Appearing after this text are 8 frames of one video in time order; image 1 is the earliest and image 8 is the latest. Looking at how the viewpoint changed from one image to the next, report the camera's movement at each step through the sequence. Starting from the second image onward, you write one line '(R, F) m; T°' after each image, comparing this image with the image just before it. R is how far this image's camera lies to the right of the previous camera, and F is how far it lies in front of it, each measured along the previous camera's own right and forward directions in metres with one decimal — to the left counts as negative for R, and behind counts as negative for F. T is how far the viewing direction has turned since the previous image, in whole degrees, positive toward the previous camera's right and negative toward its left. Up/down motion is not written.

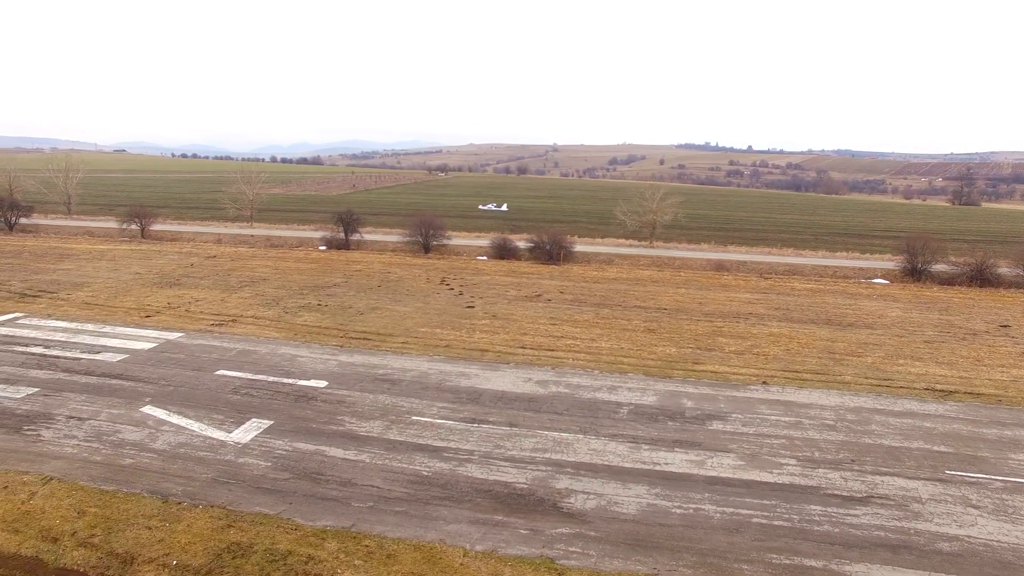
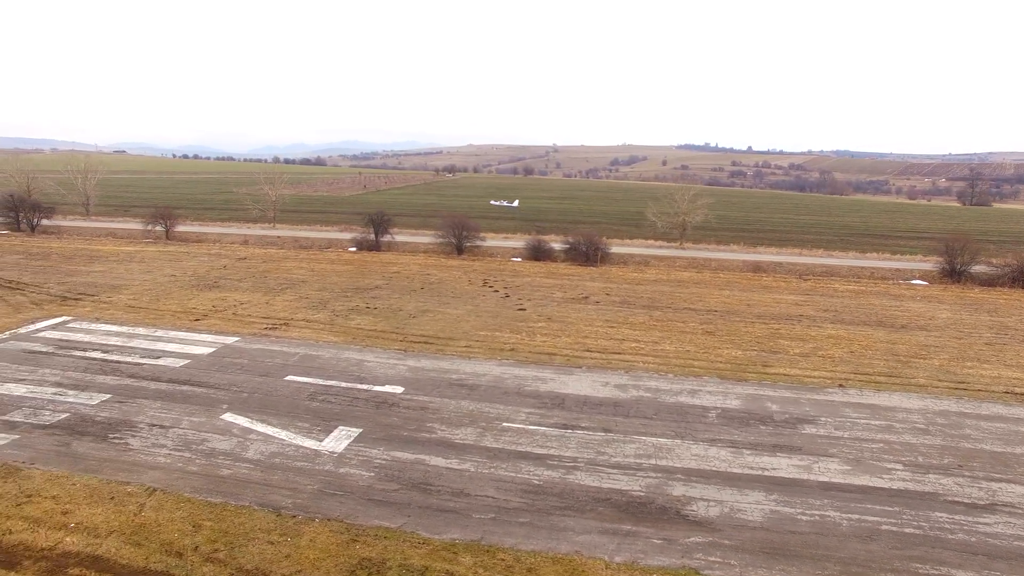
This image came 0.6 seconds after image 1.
(-1.6, +0.2) m; +1°
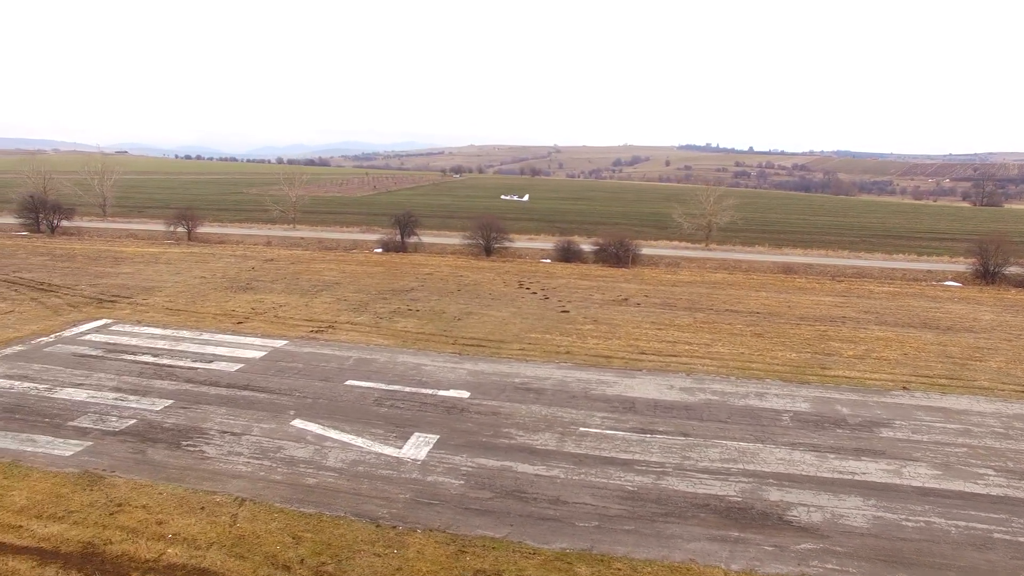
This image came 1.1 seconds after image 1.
(-1.3, +0.2) m; +1°
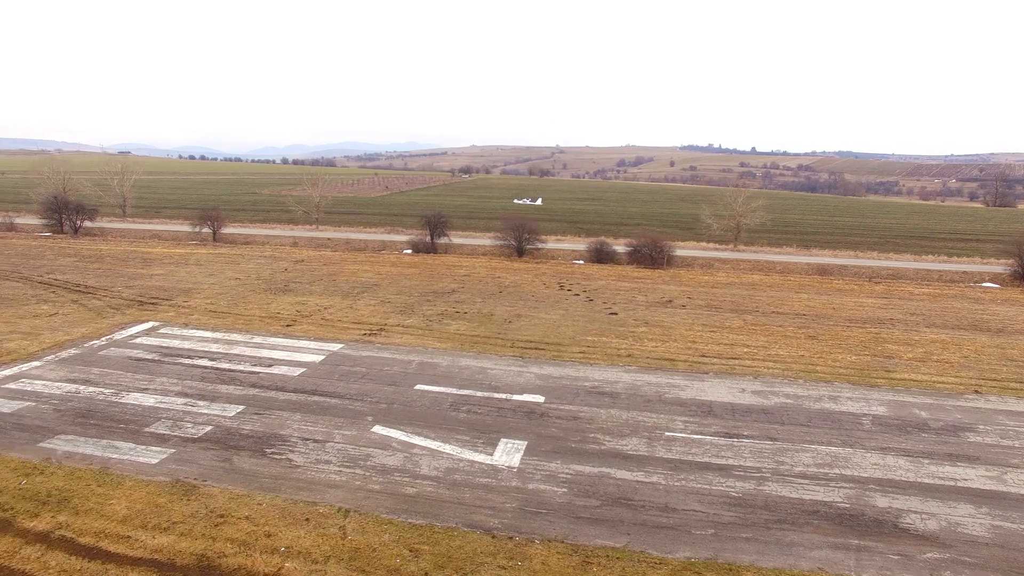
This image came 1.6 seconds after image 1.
(-1.4, +0.2) m; +1°
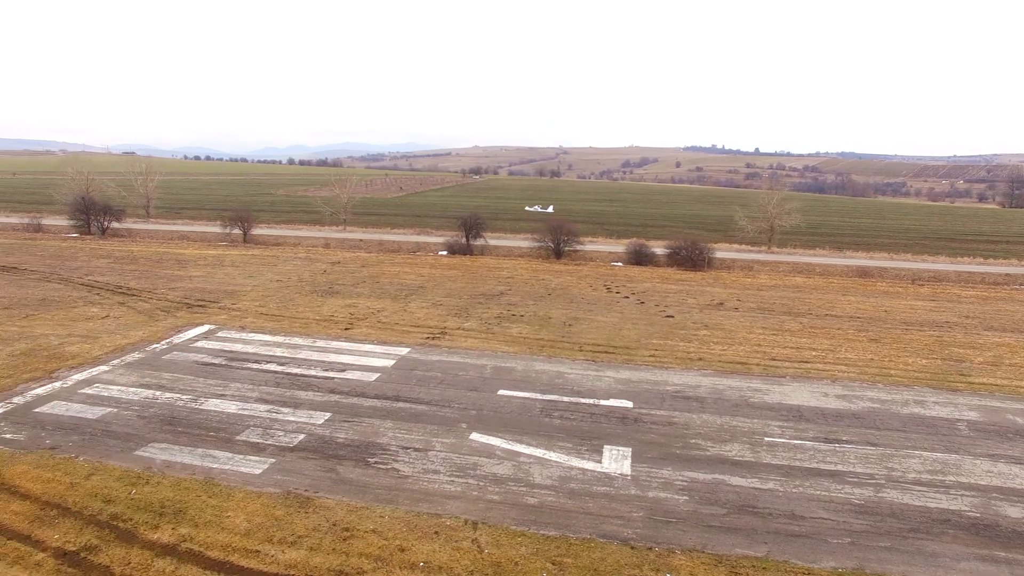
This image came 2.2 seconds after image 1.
(-1.6, +0.2) m; +1°
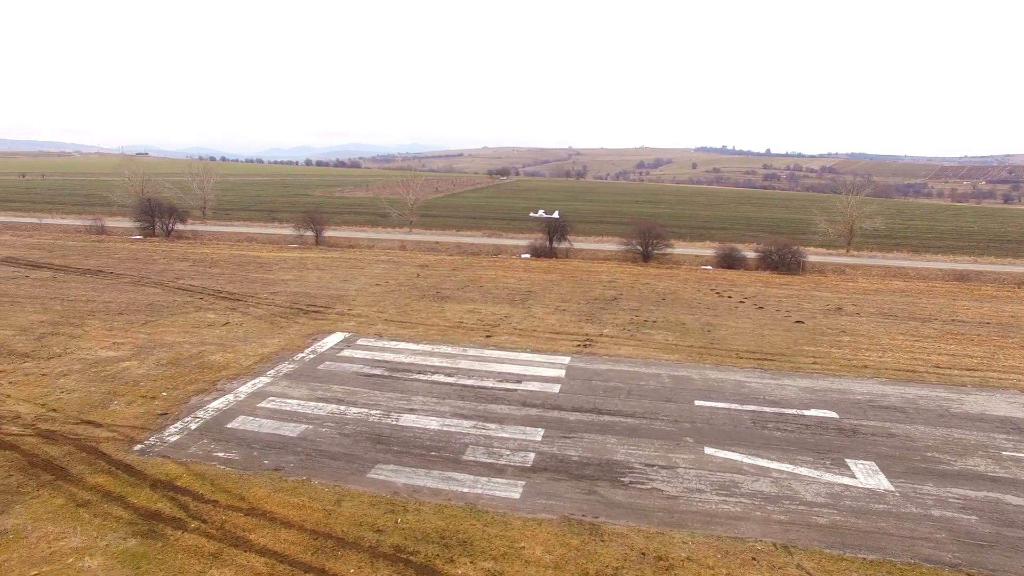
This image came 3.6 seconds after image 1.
(-3.4, +0.6) m; +1°
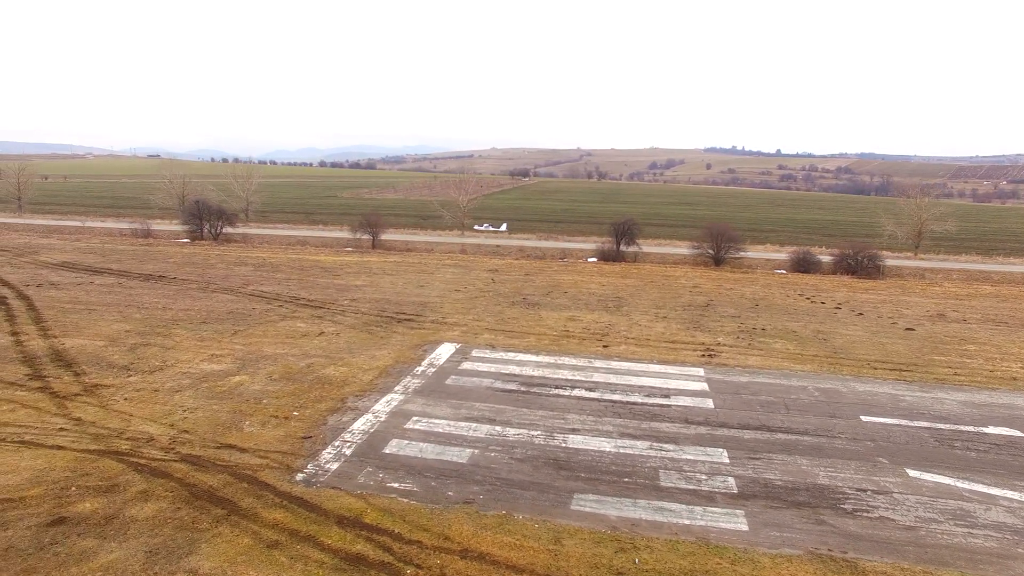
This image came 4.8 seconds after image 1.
(-2.5, +0.8) m; +1°
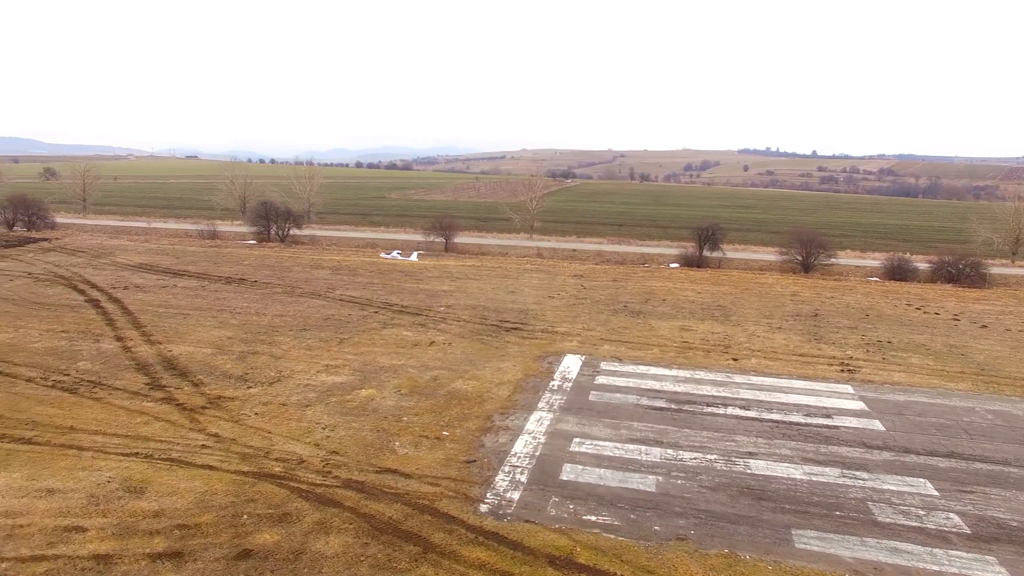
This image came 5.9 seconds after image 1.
(-2.1, +0.7) m; -1°
